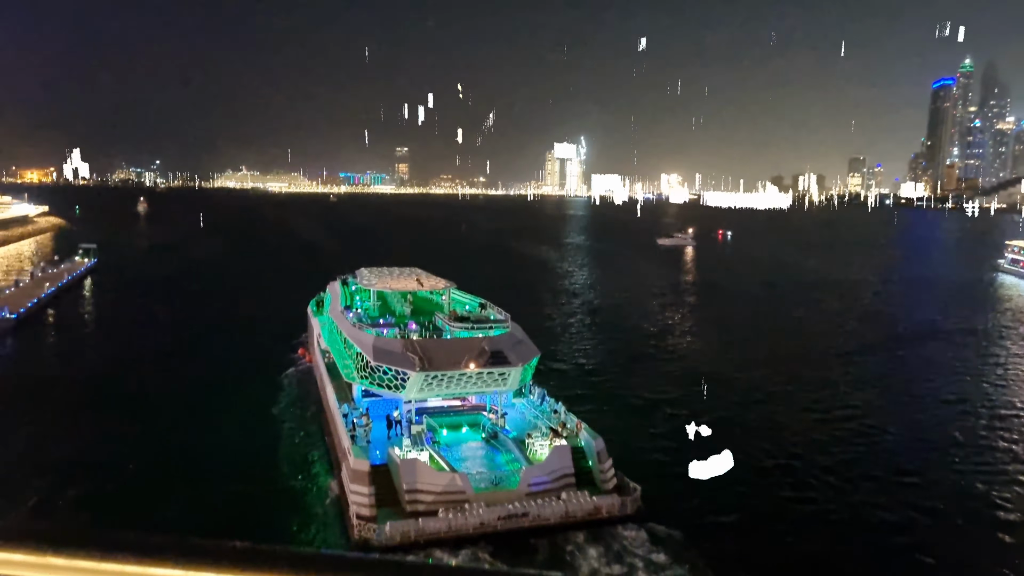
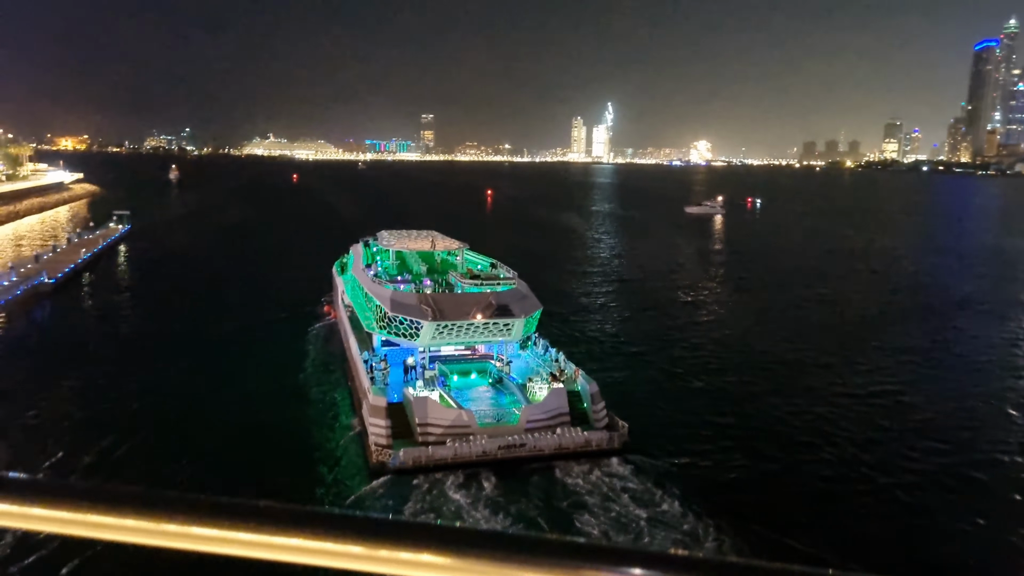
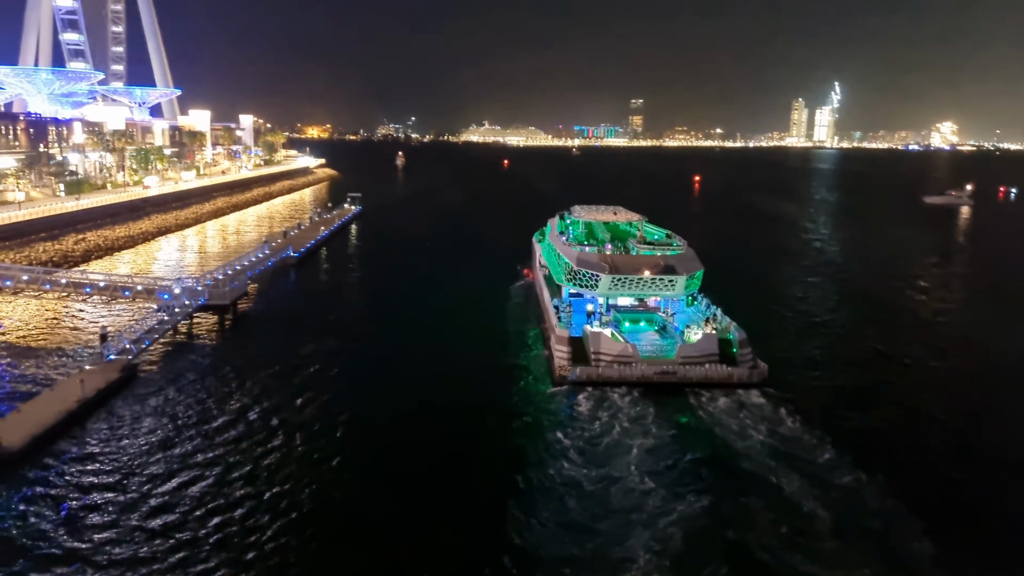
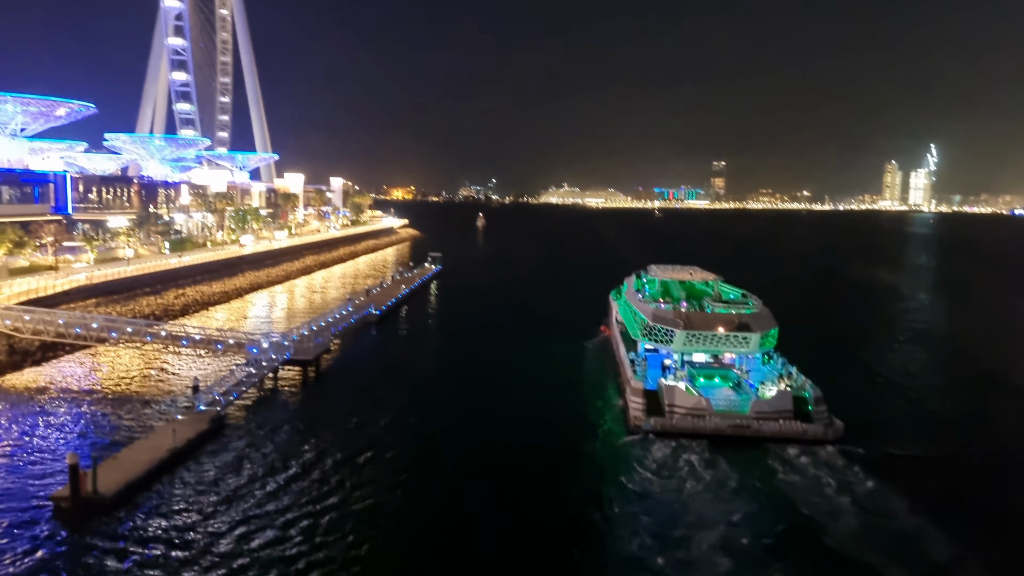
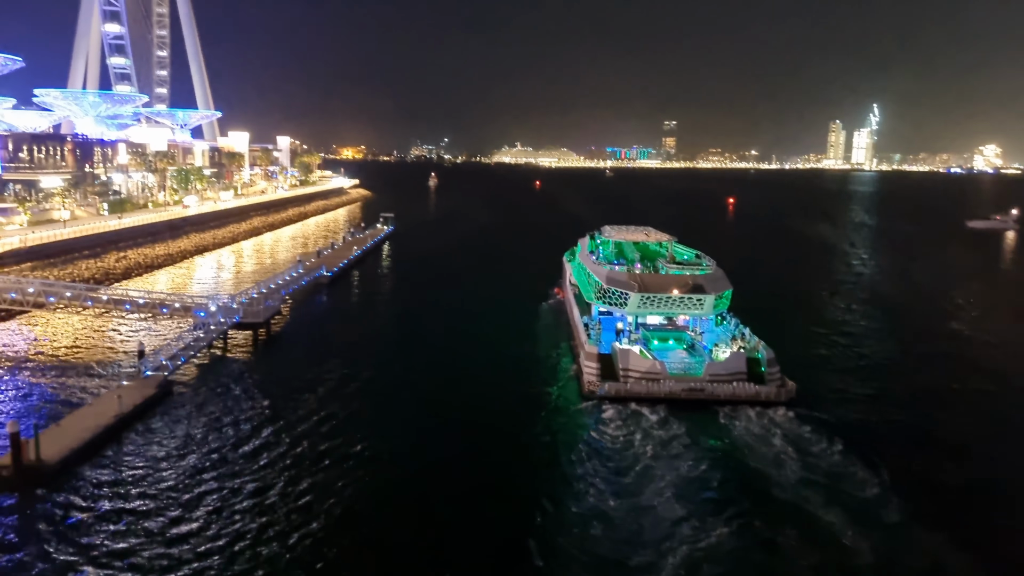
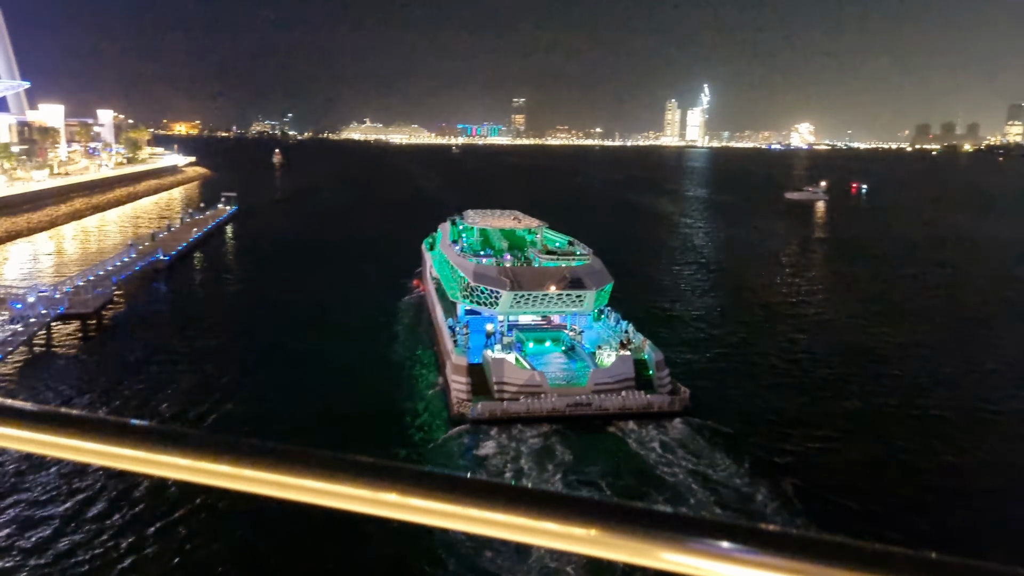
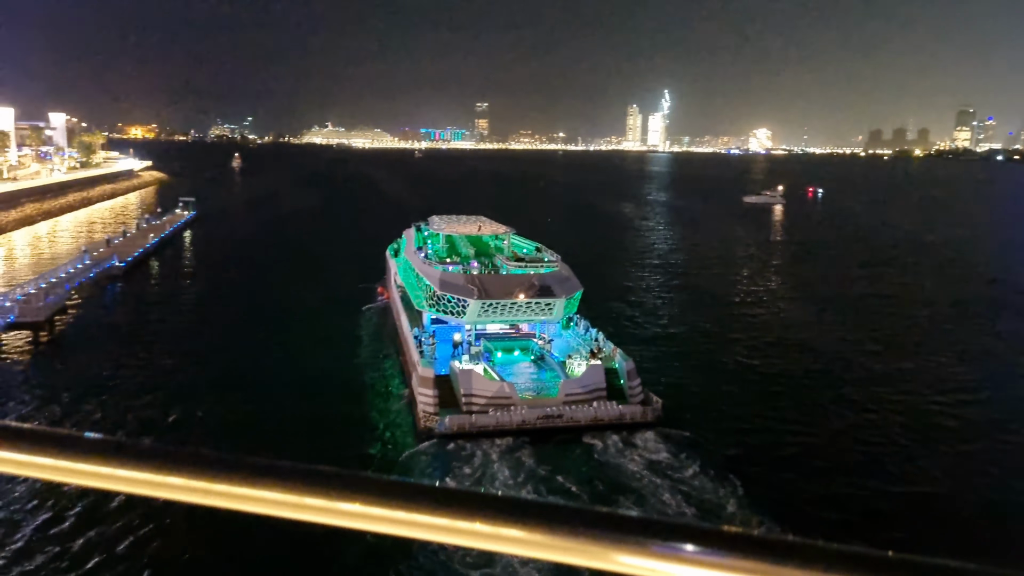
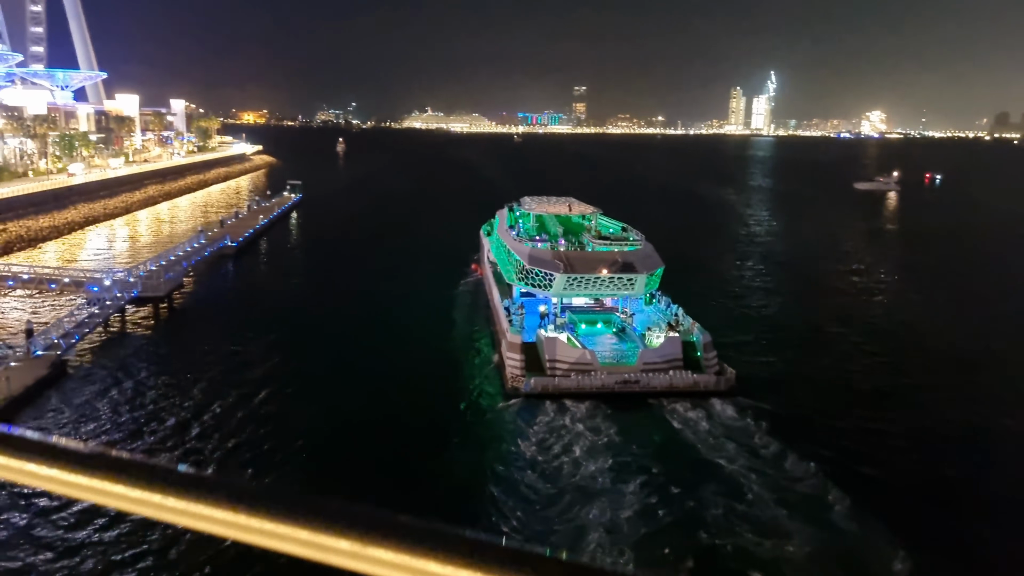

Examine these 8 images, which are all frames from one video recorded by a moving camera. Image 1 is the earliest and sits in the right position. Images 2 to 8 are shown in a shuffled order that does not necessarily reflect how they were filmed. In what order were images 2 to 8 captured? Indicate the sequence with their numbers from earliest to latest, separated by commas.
2, 7, 6, 8, 3, 5, 4
